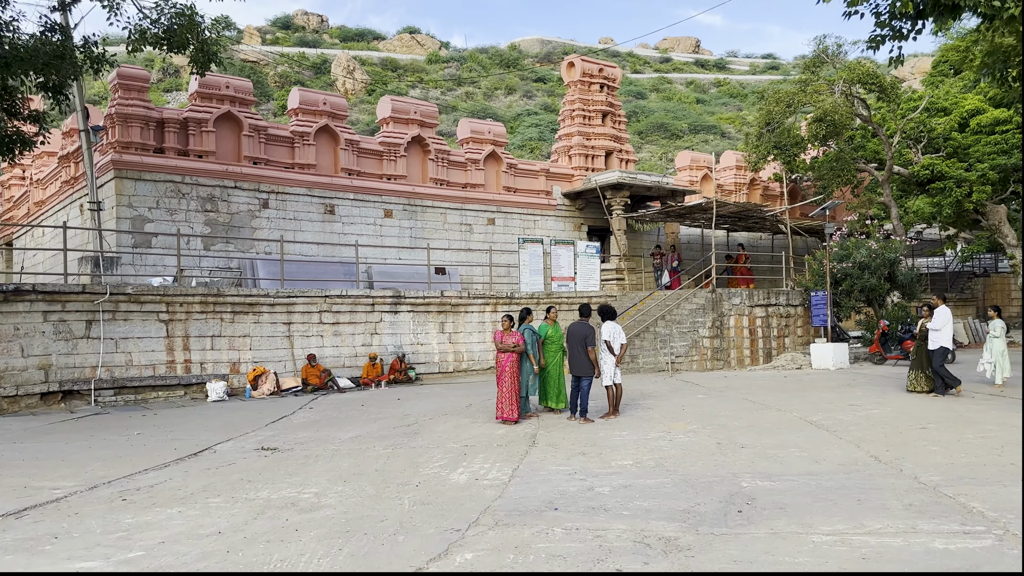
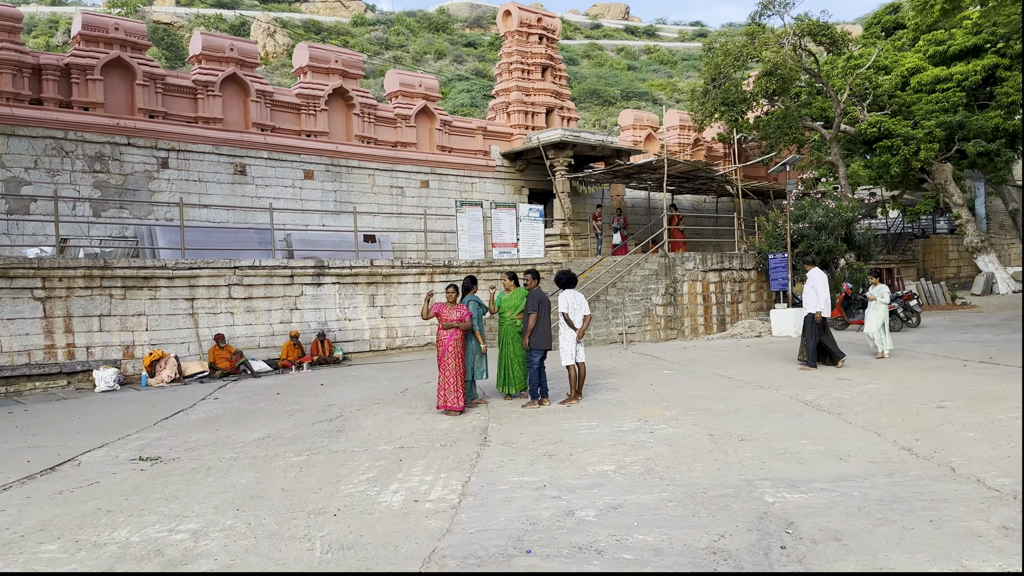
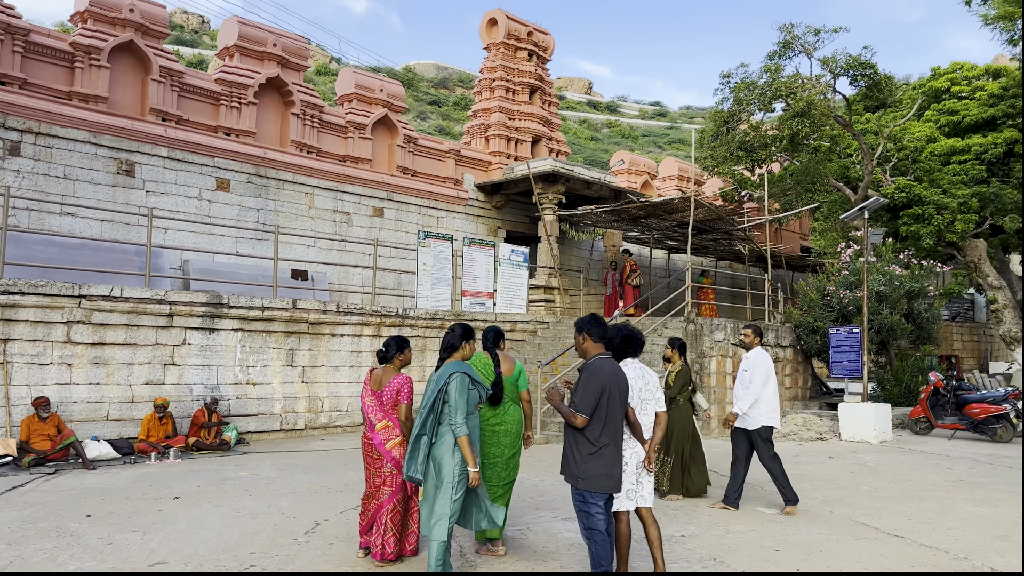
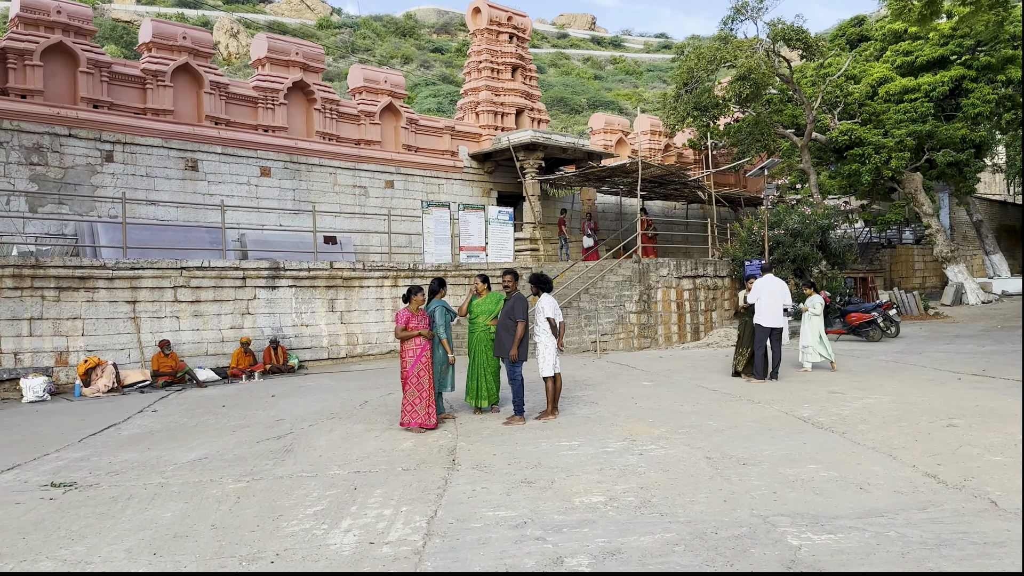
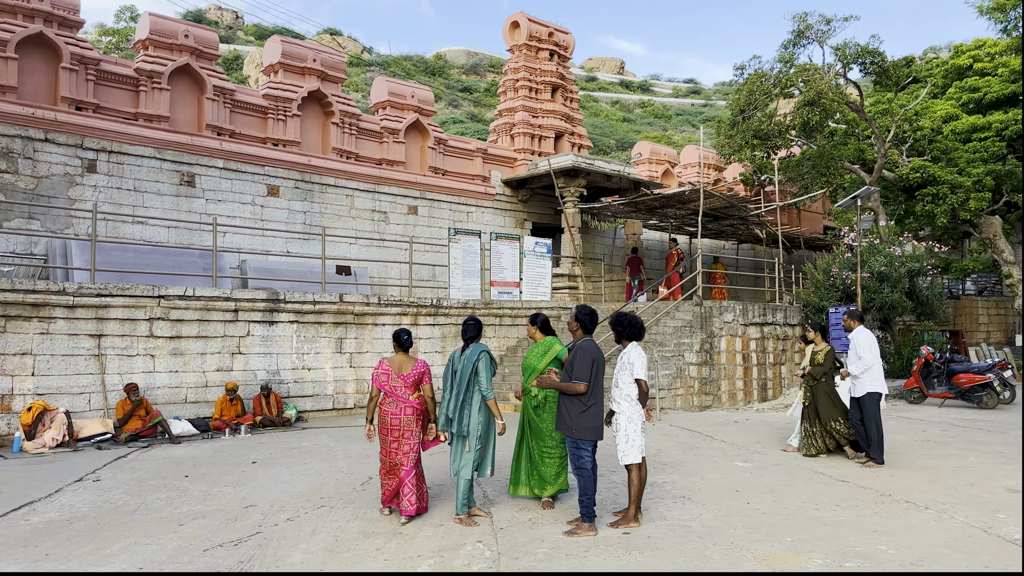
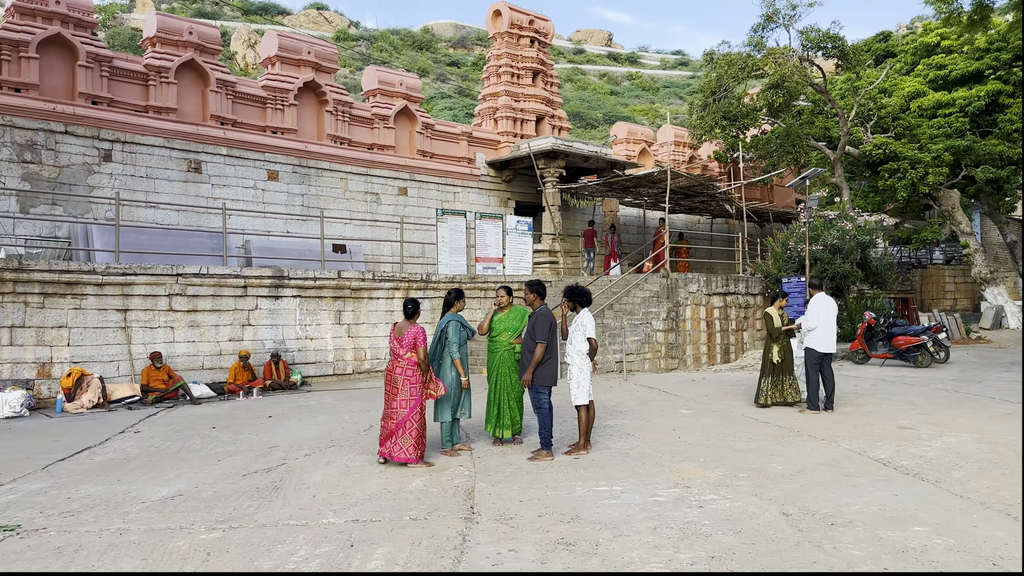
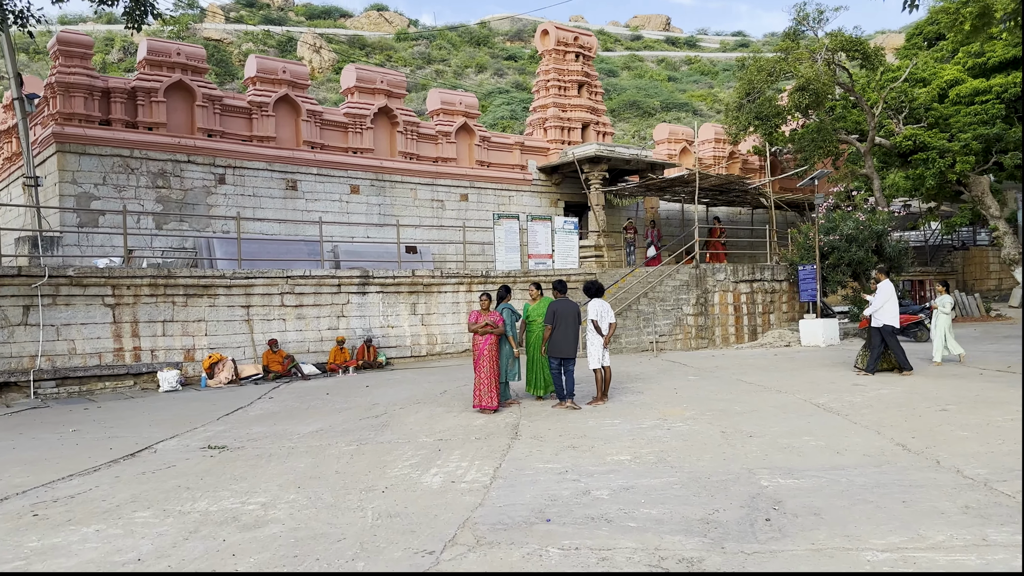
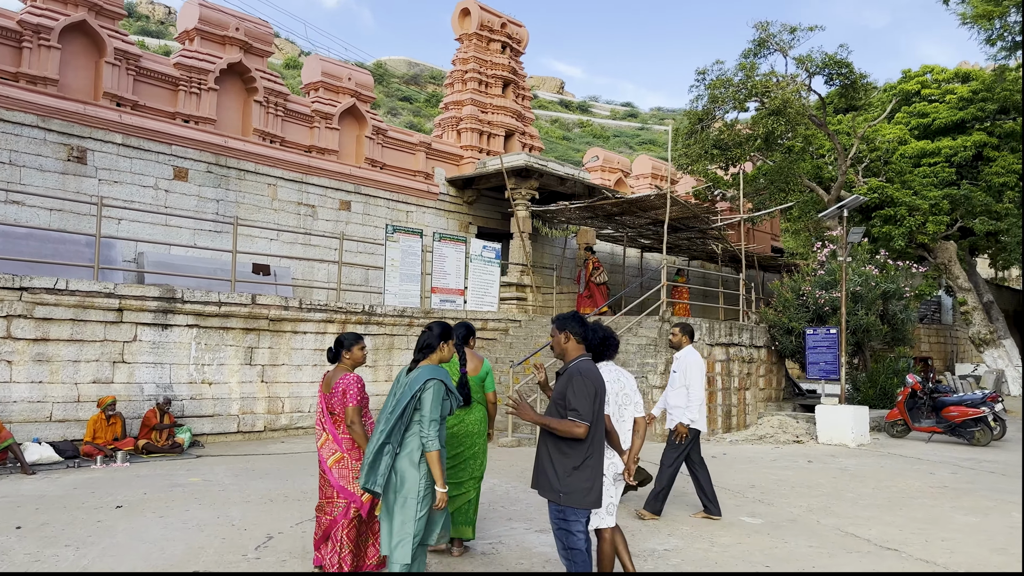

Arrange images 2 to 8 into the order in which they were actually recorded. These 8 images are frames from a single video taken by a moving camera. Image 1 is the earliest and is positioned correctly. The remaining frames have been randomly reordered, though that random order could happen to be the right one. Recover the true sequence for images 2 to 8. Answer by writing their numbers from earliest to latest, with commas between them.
7, 2, 4, 6, 5, 3, 8
